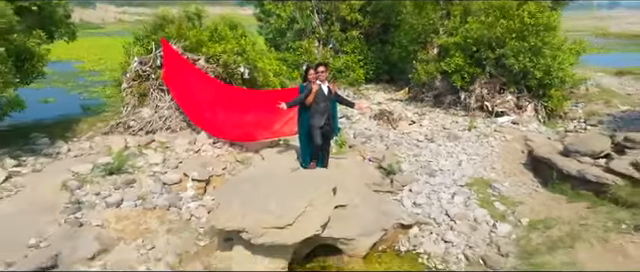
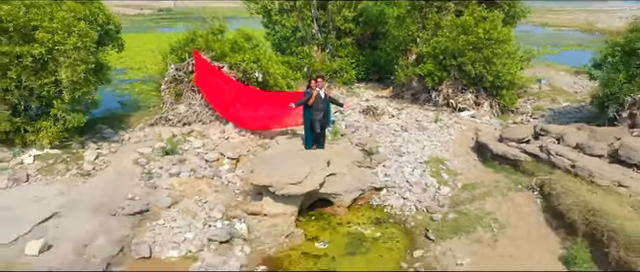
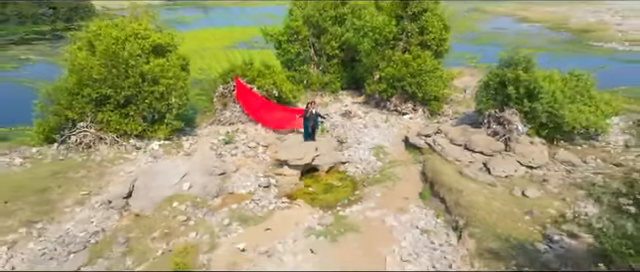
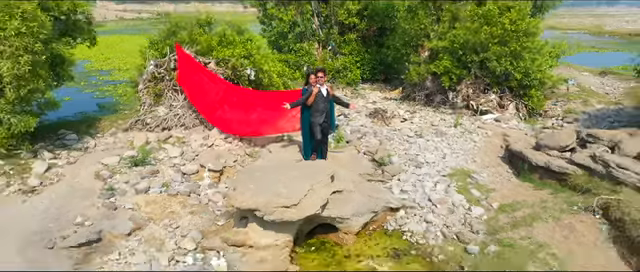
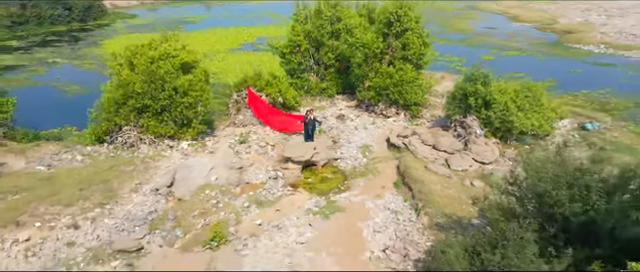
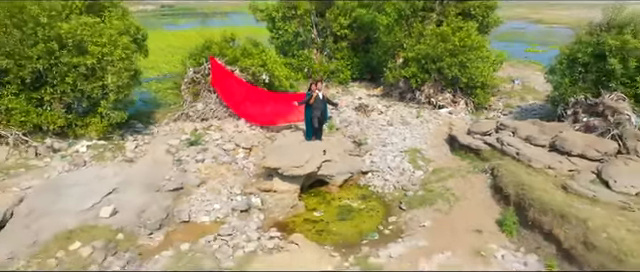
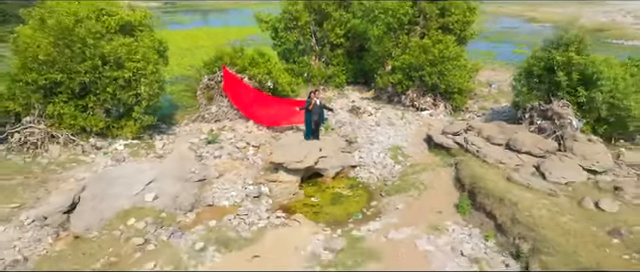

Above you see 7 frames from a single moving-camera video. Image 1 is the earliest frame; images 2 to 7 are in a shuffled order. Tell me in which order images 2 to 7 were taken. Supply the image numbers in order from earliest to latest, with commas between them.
4, 2, 6, 7, 3, 5
